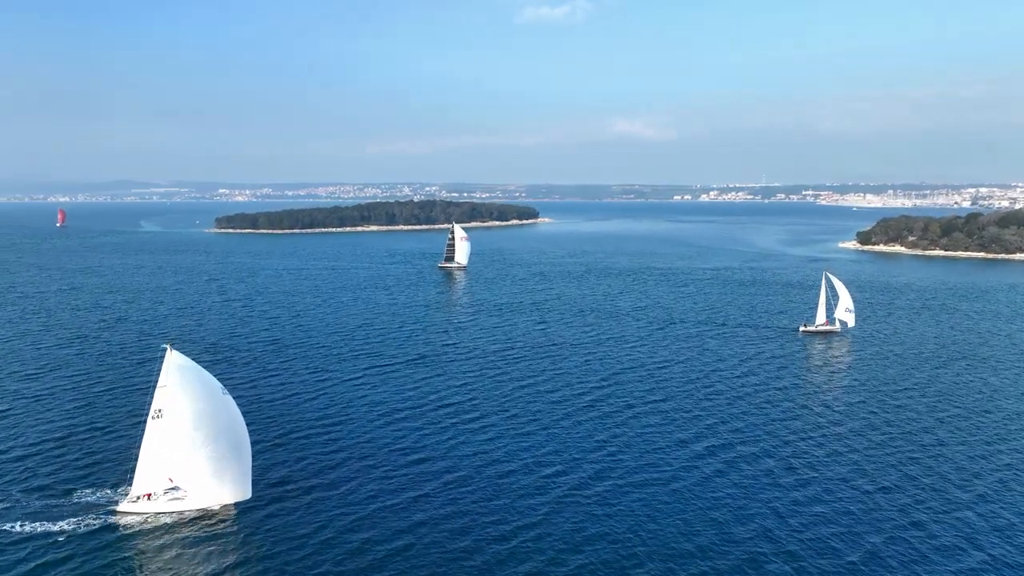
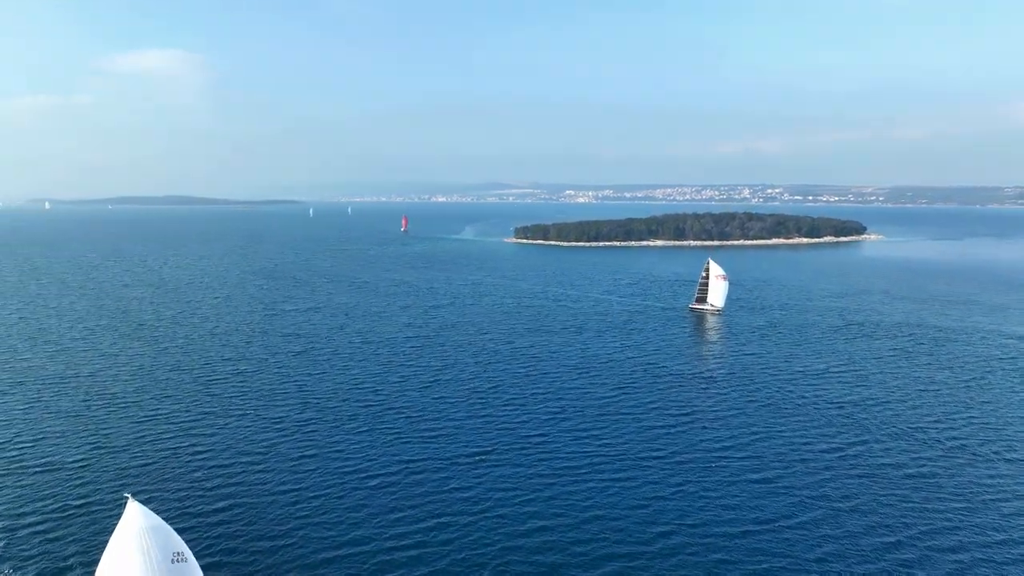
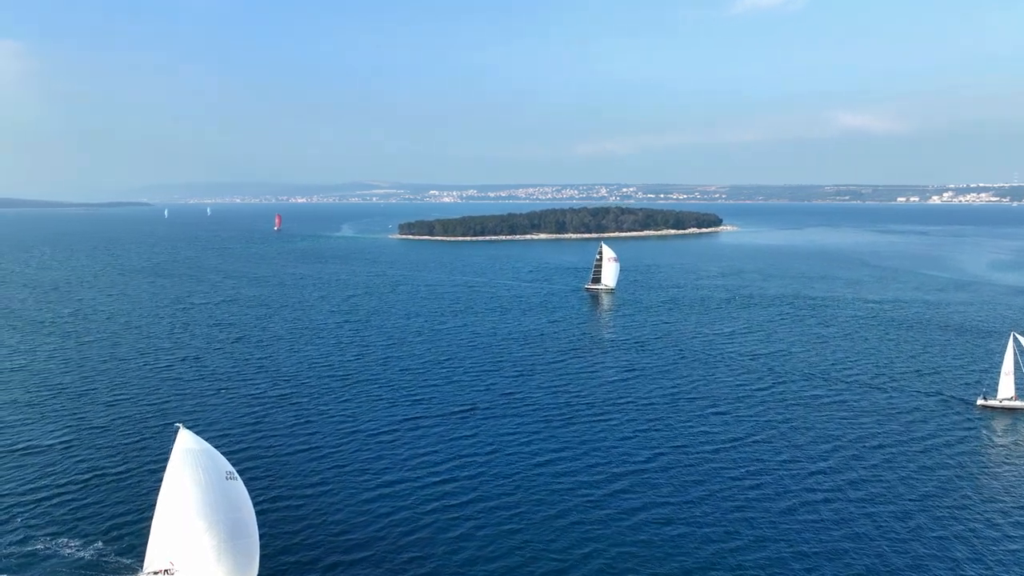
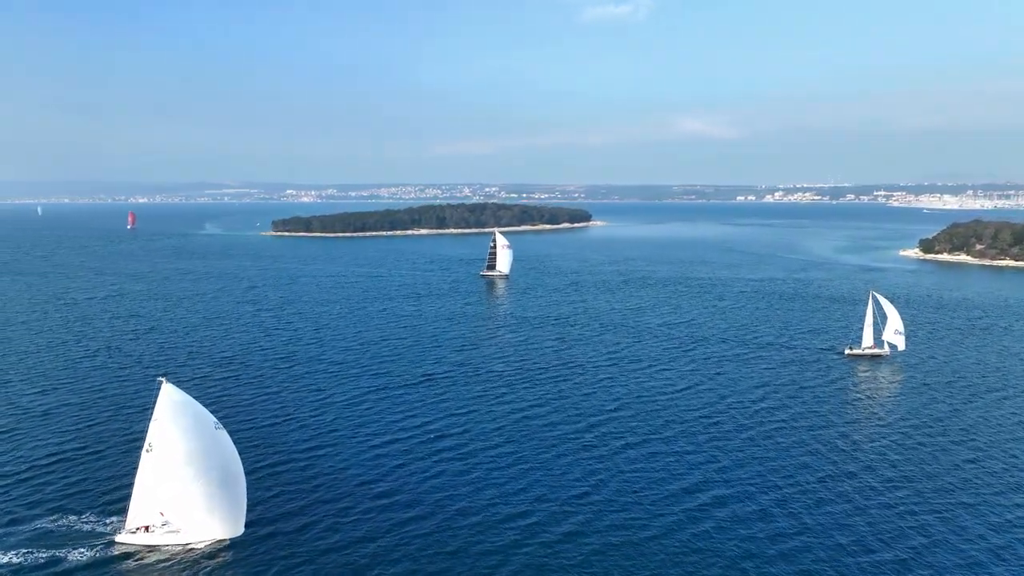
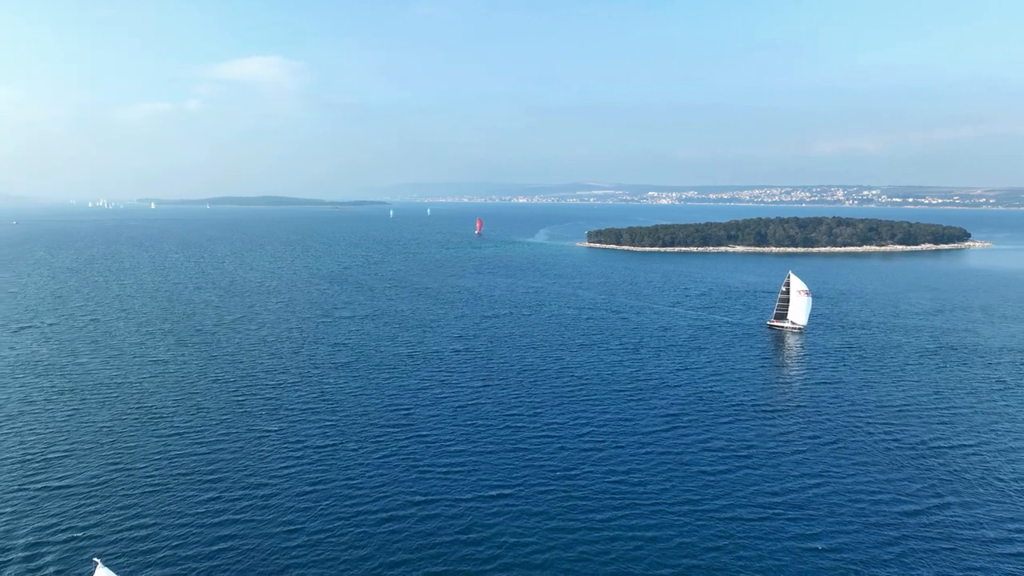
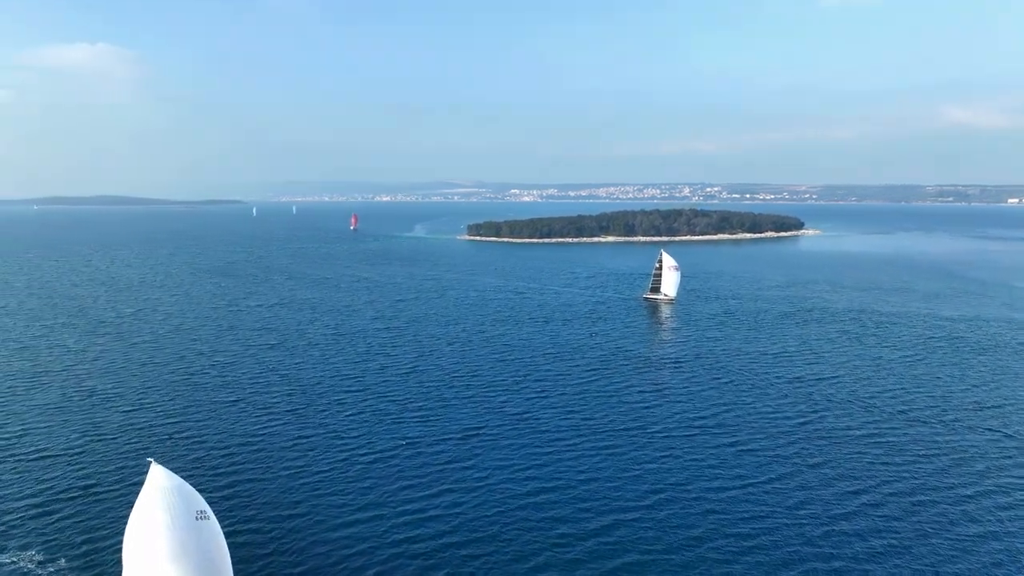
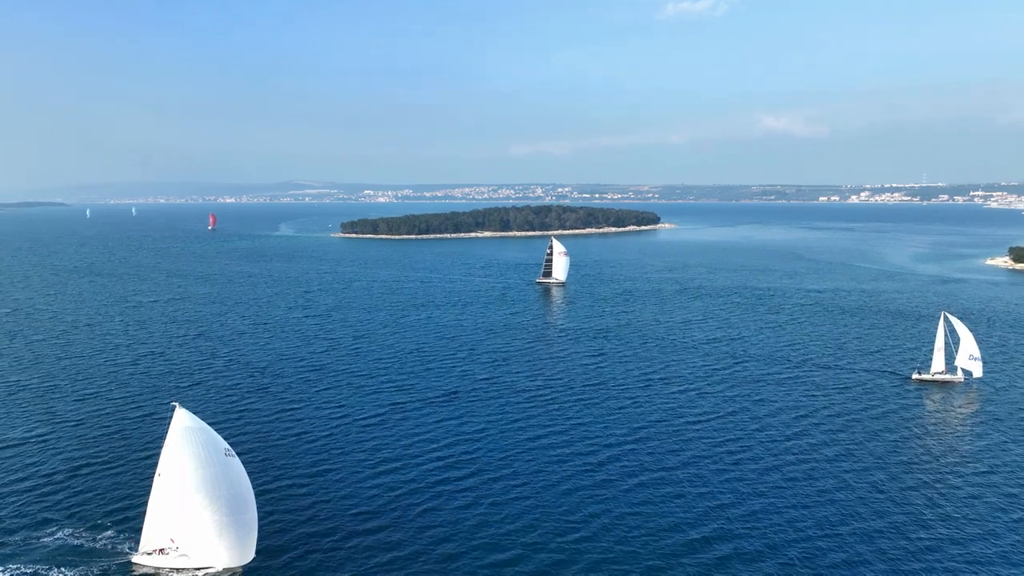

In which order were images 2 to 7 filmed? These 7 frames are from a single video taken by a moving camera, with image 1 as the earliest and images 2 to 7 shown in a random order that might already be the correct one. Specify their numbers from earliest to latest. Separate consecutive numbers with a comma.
4, 7, 3, 6, 2, 5
